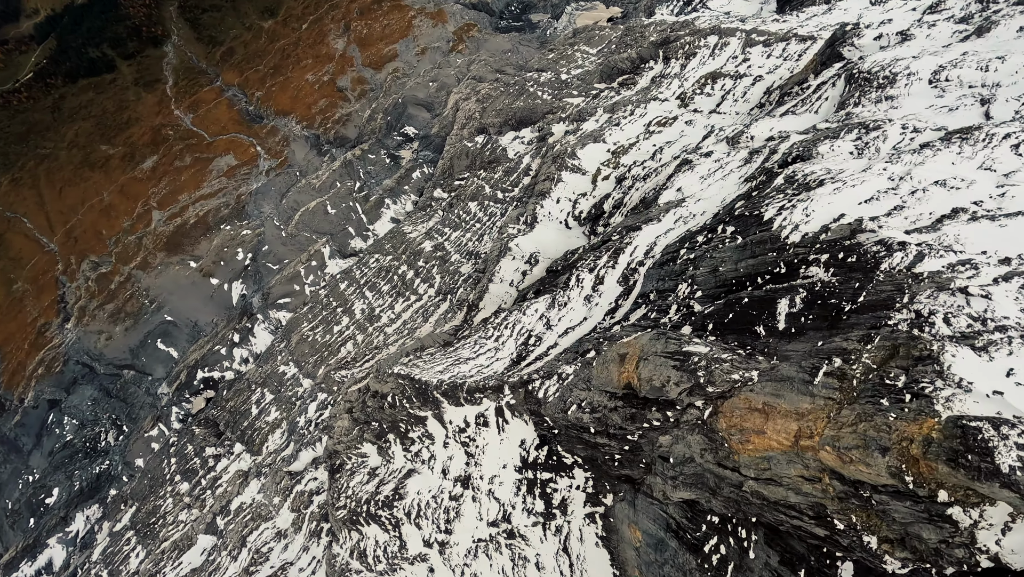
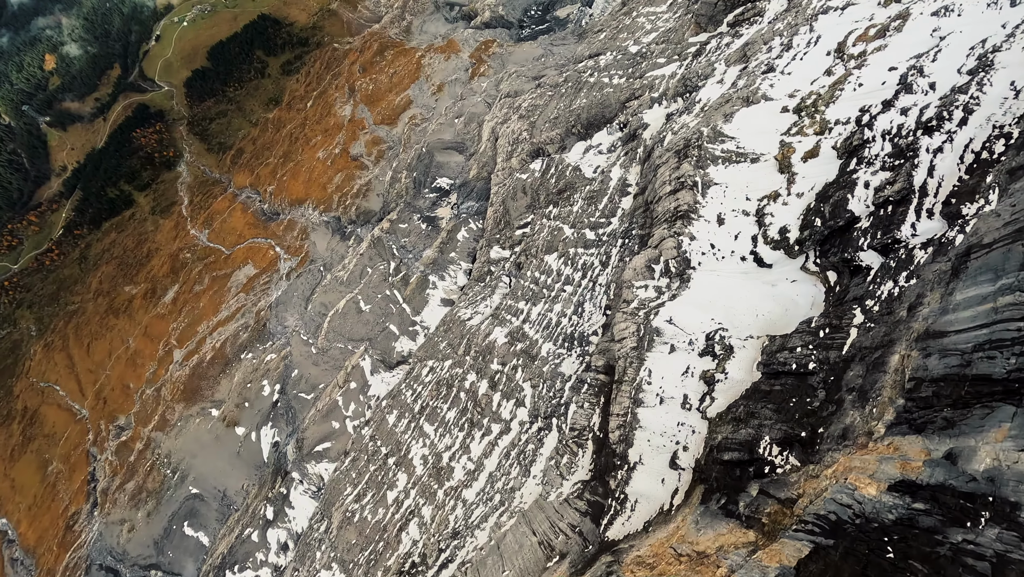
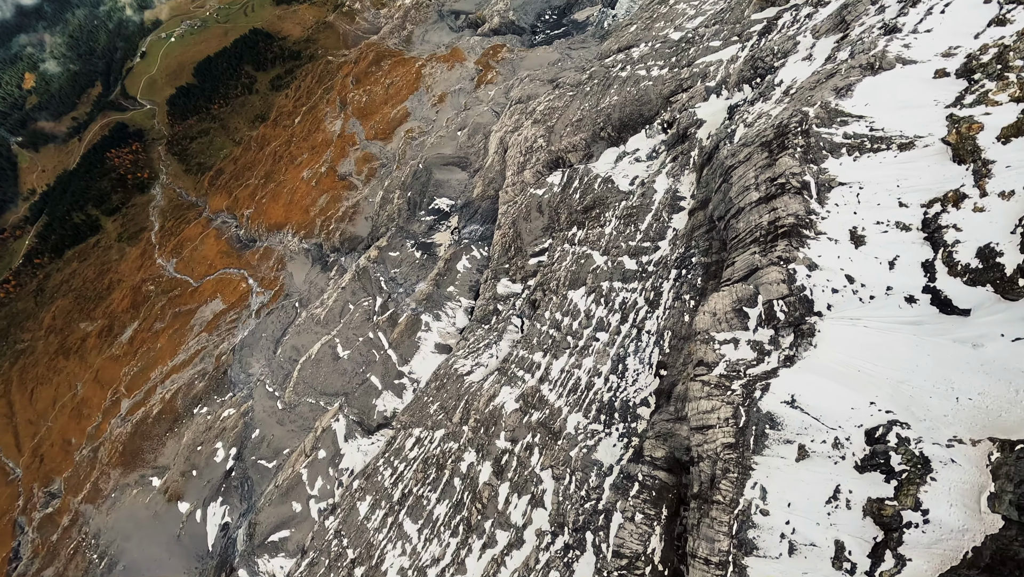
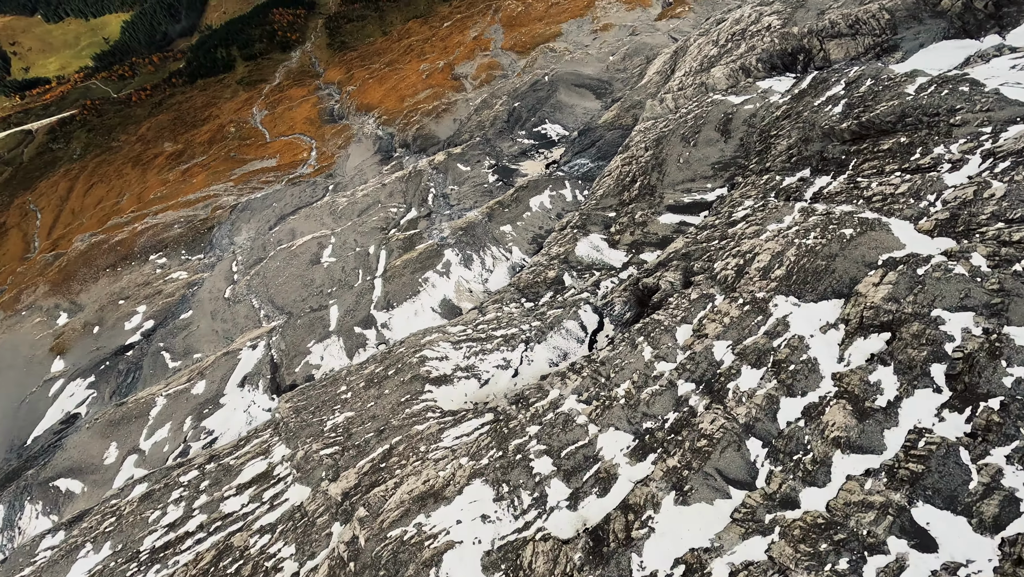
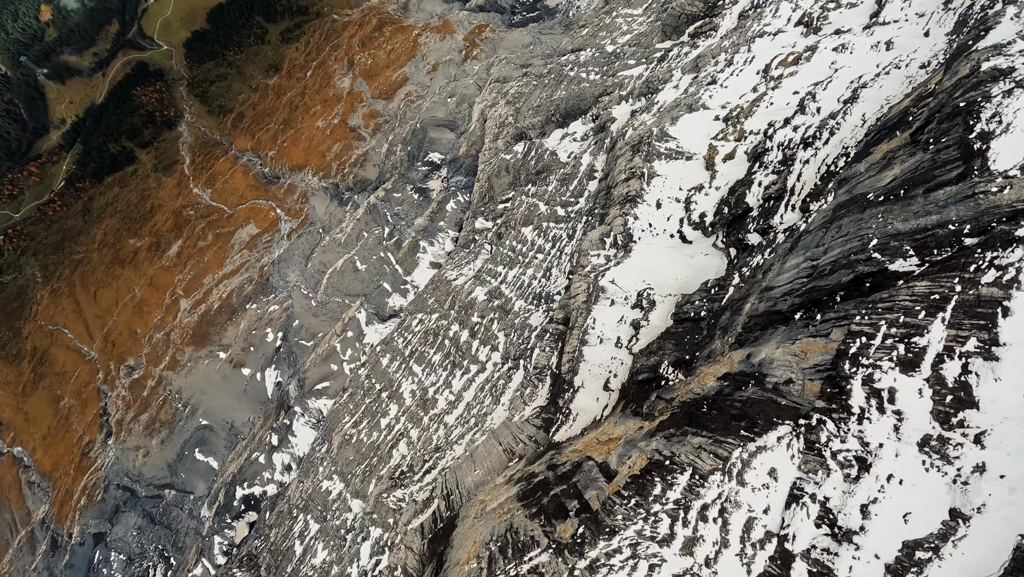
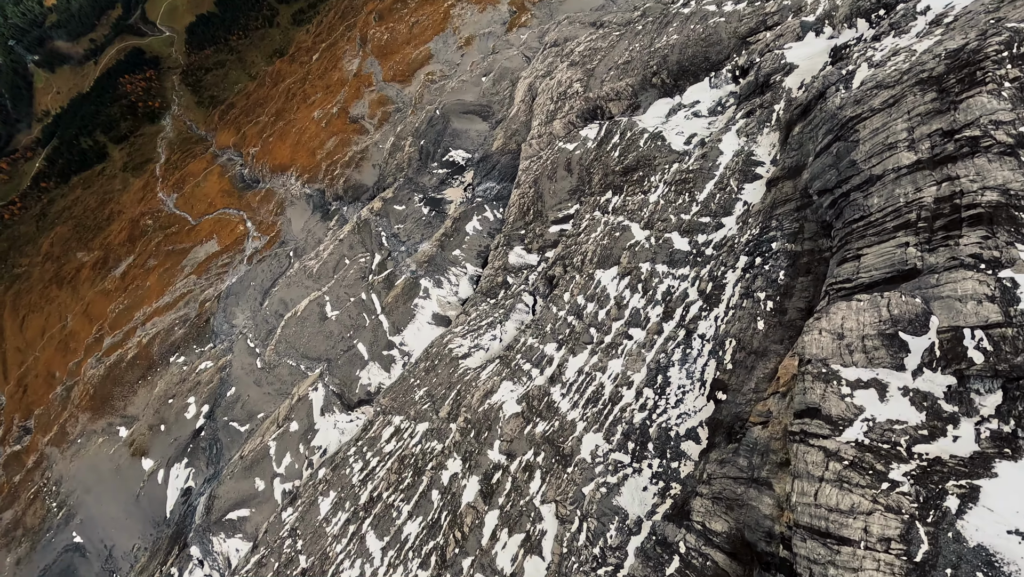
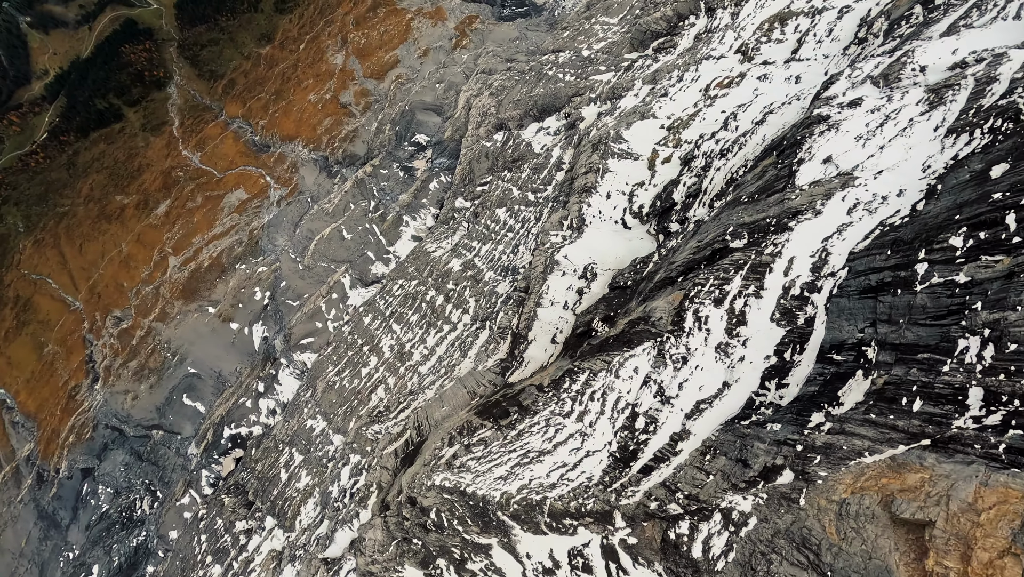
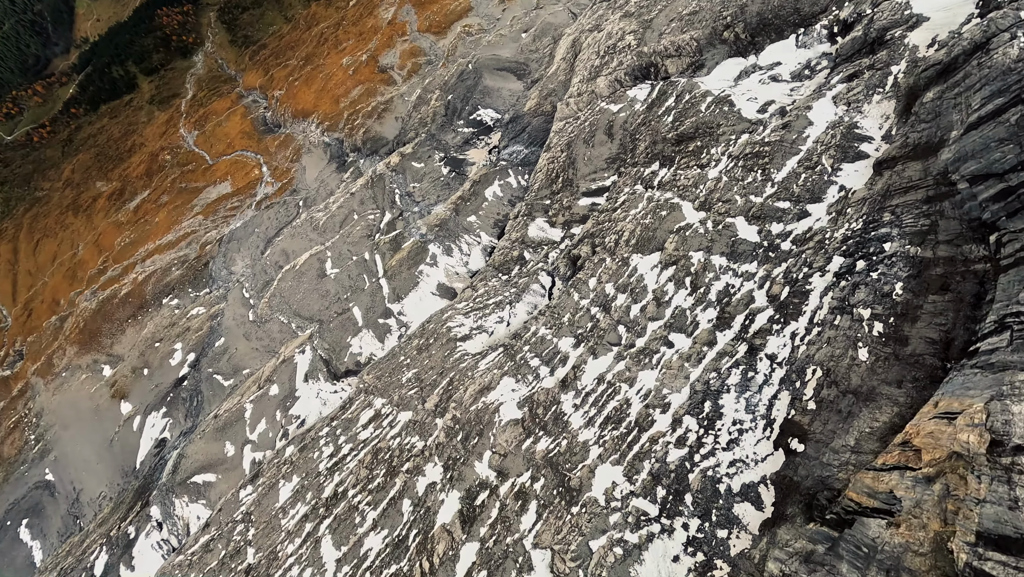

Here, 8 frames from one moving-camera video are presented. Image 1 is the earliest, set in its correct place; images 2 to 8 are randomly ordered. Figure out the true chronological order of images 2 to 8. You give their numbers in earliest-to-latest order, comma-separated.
7, 5, 2, 3, 6, 8, 4
